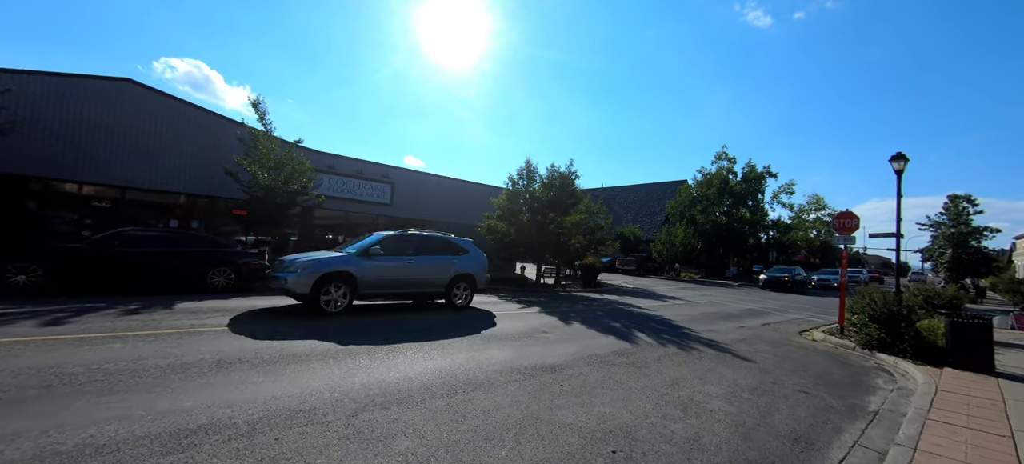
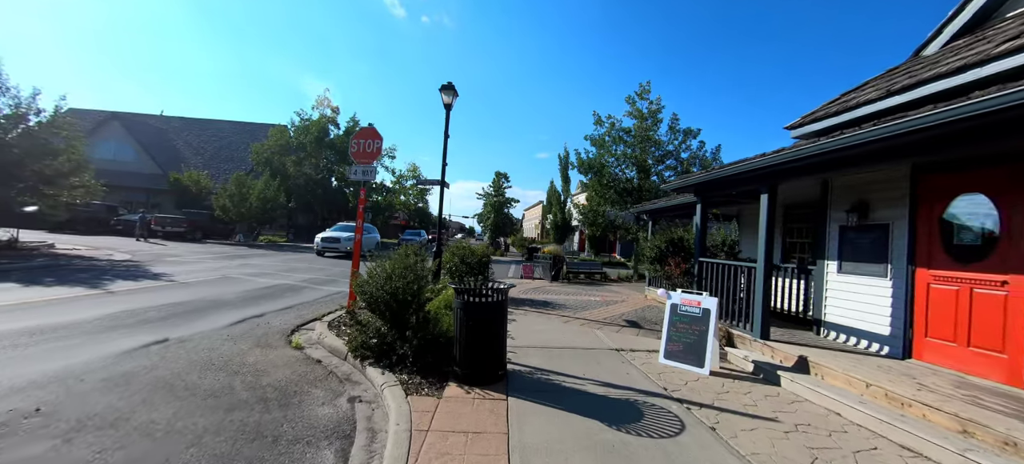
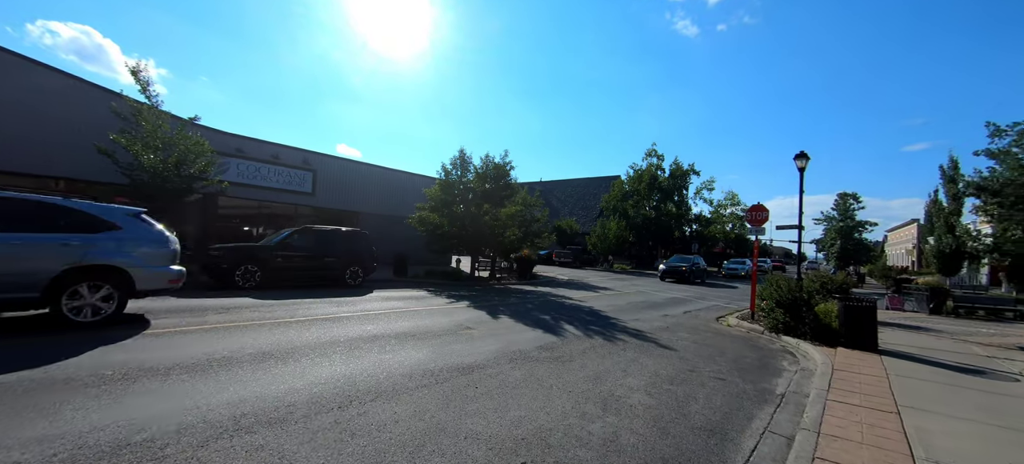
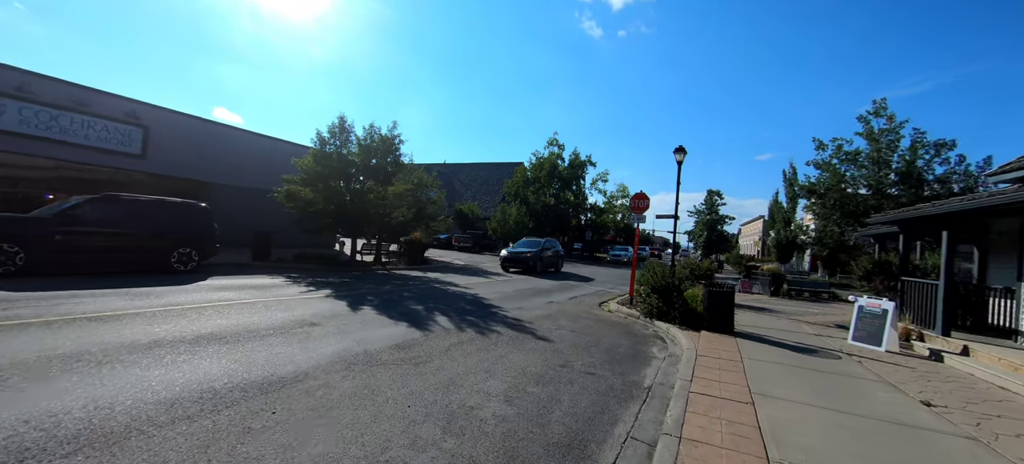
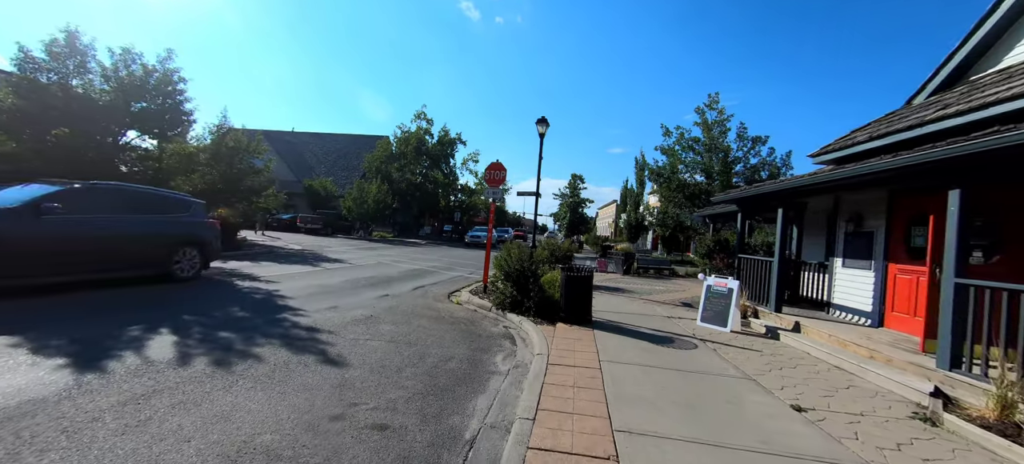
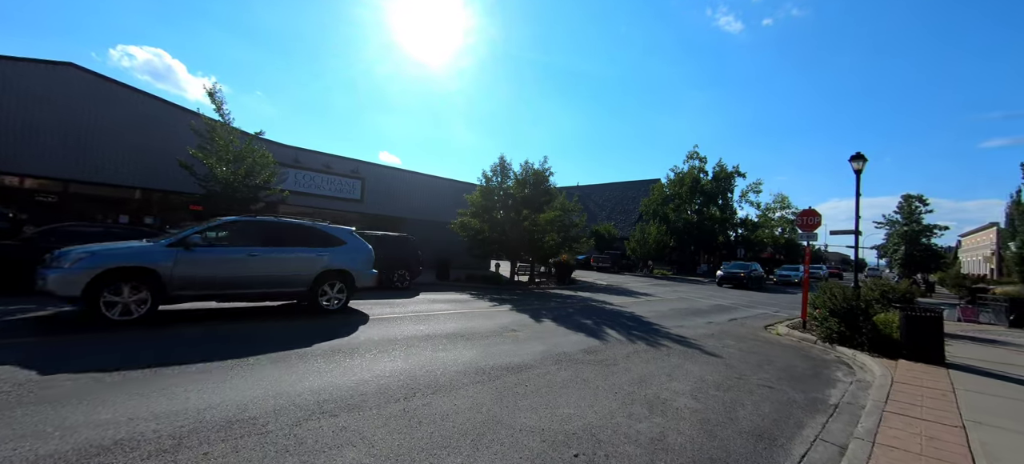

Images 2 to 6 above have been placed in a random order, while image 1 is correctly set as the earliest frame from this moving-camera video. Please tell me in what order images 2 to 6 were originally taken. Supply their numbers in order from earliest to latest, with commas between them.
6, 3, 4, 5, 2
